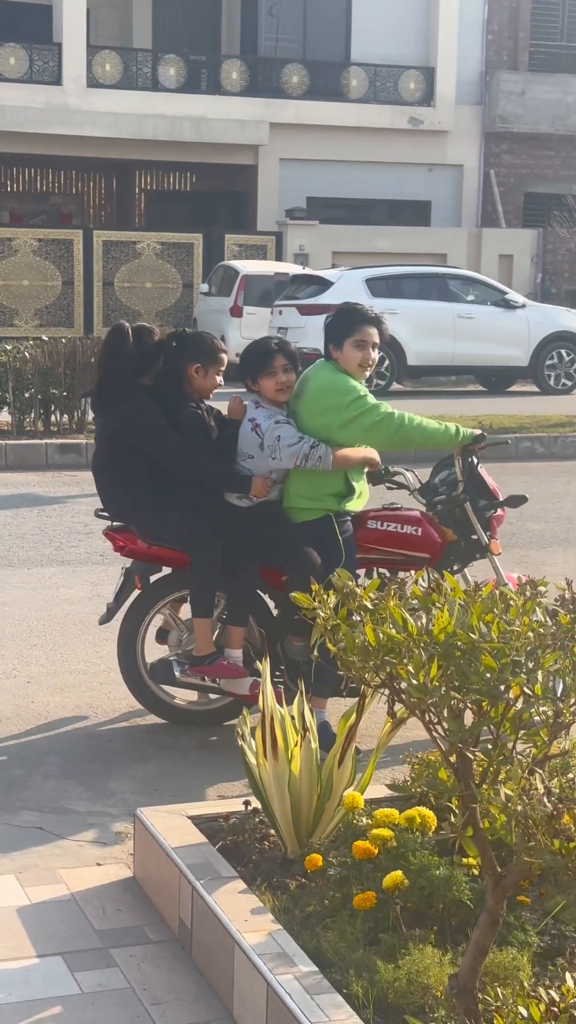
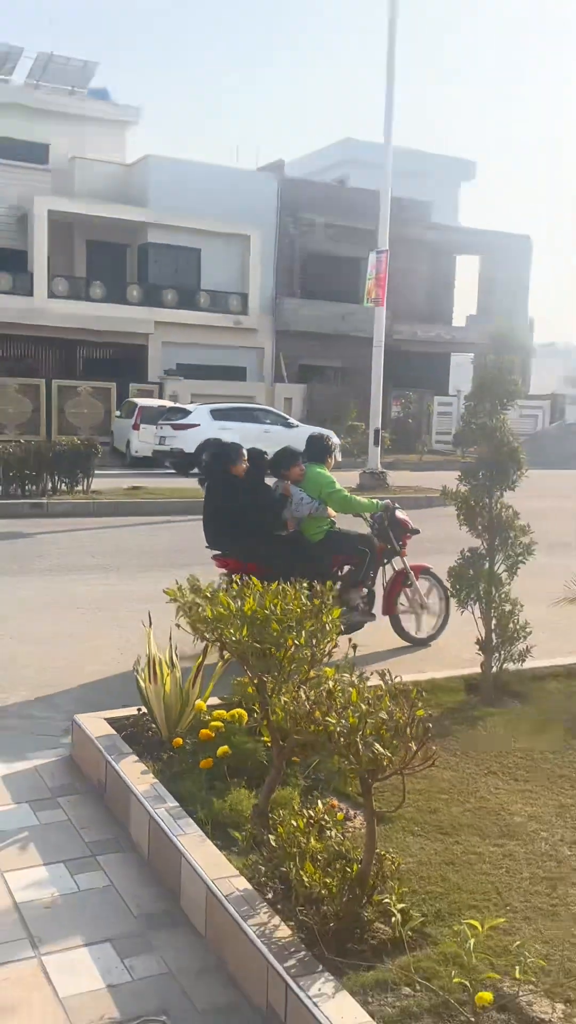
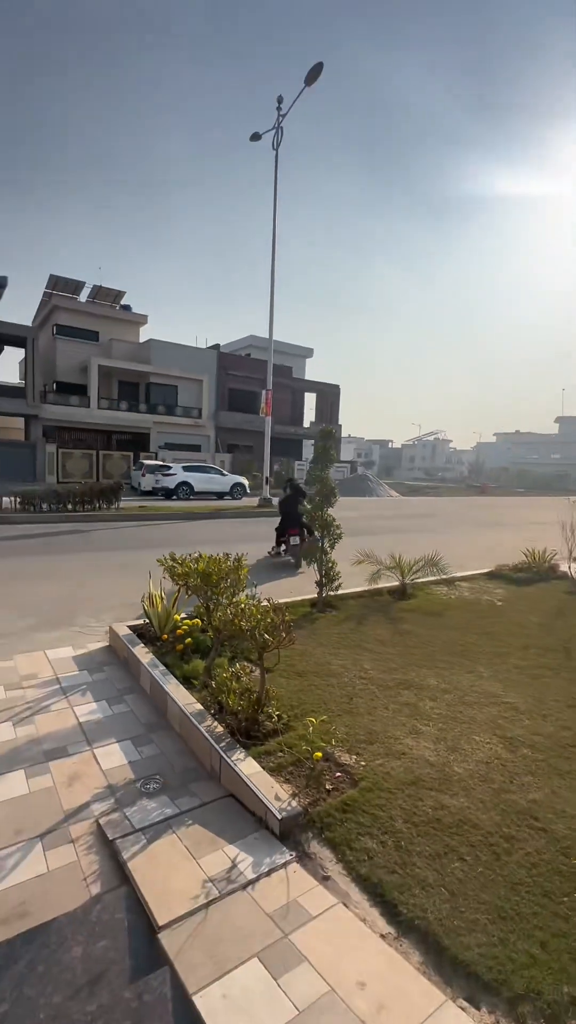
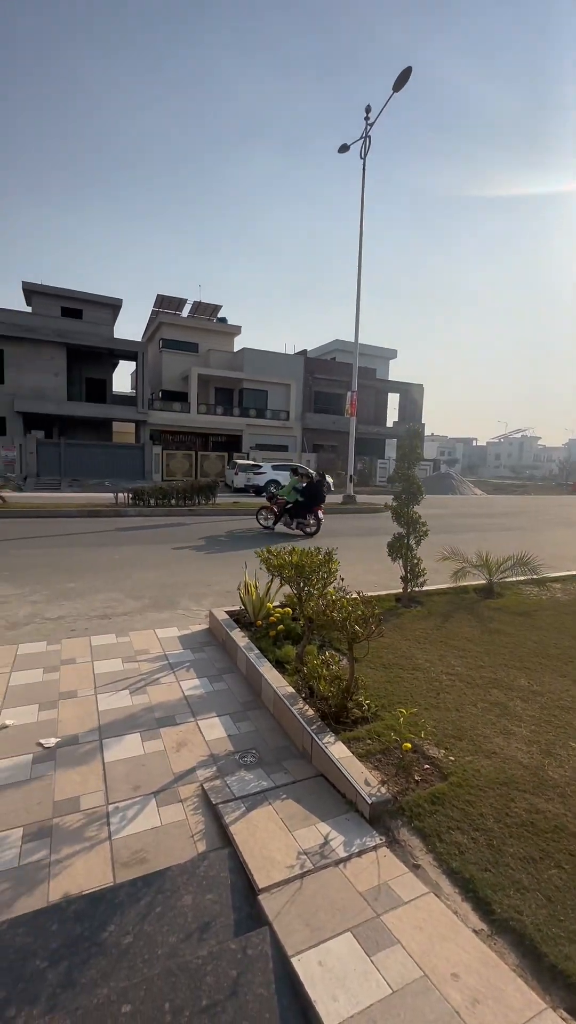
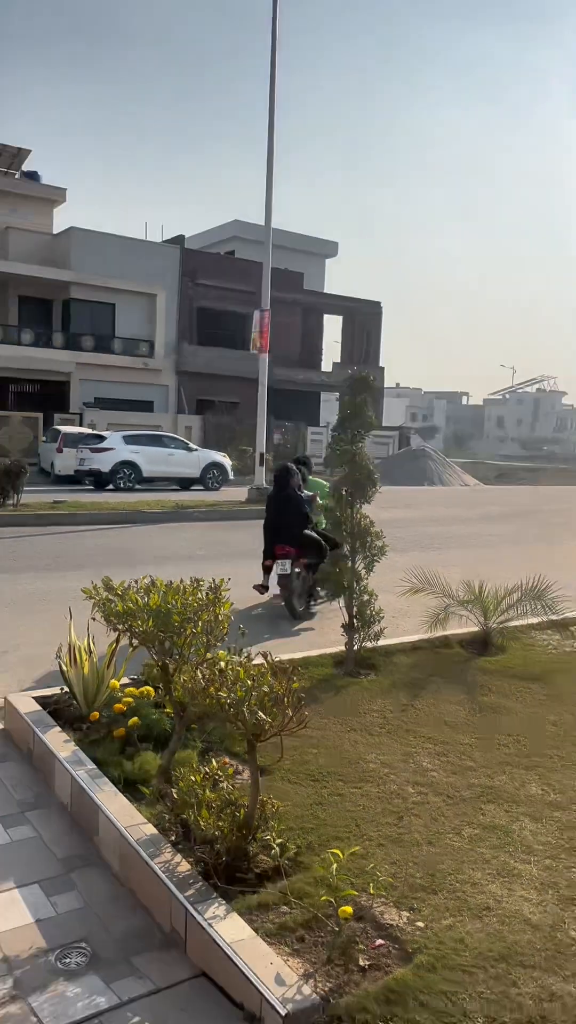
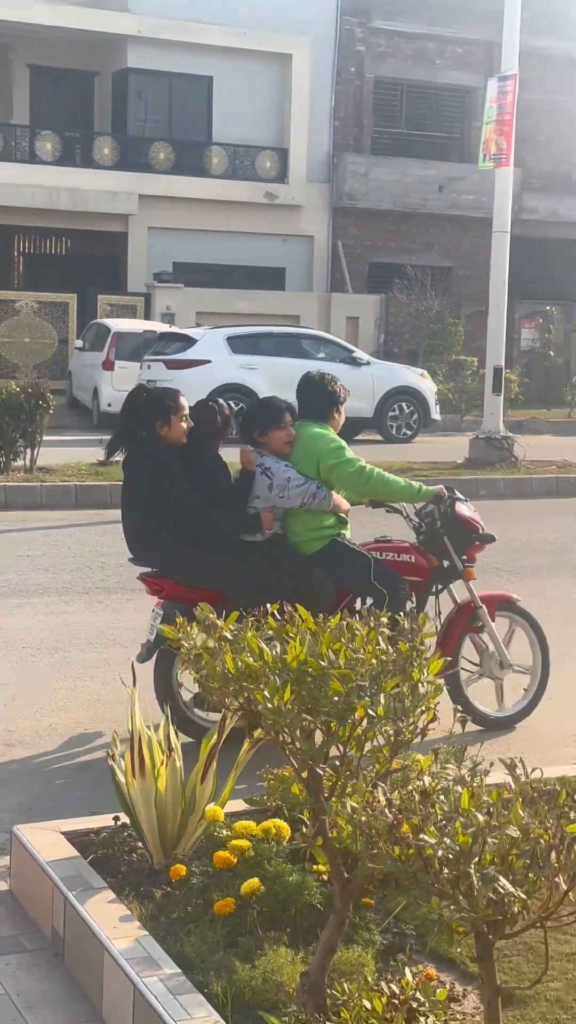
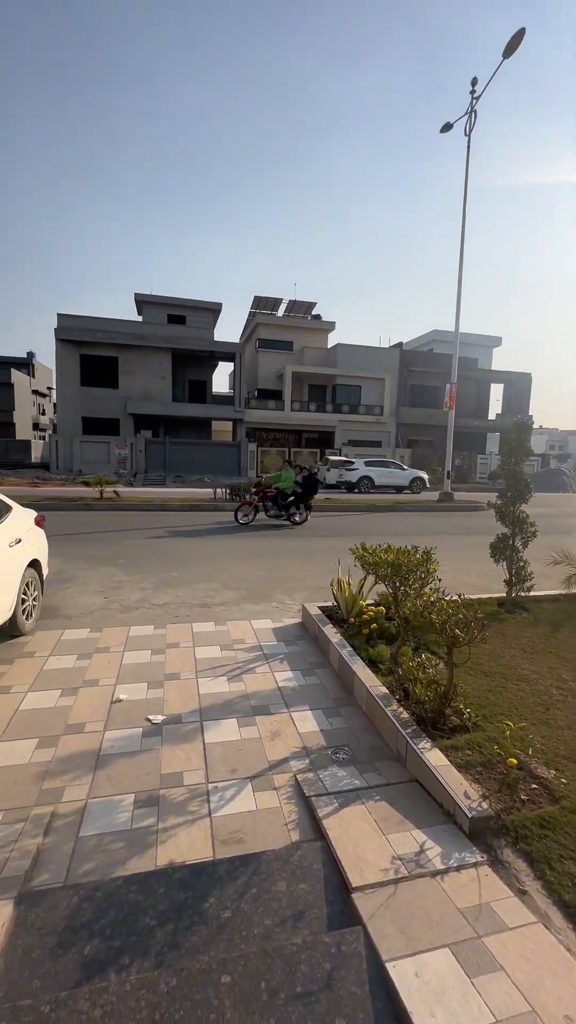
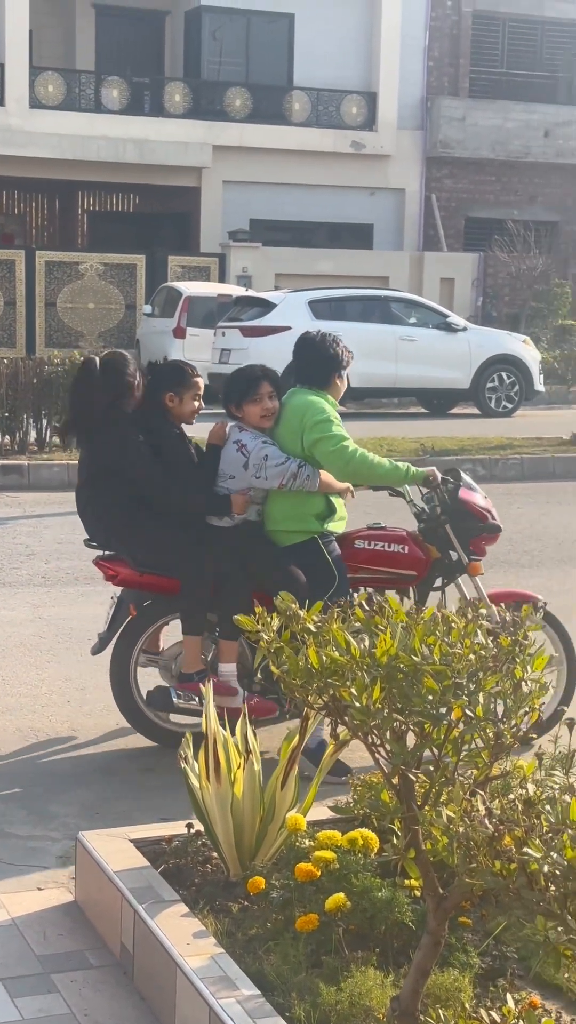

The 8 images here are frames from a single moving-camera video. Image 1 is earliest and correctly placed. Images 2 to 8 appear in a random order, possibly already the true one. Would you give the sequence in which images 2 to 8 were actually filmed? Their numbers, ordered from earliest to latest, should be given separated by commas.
8, 6, 2, 5, 3, 4, 7
